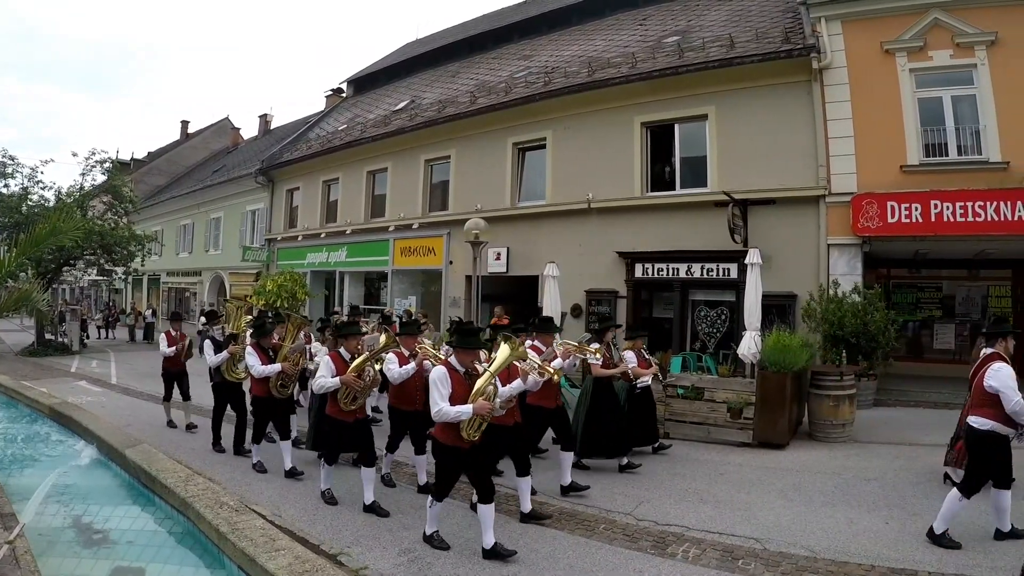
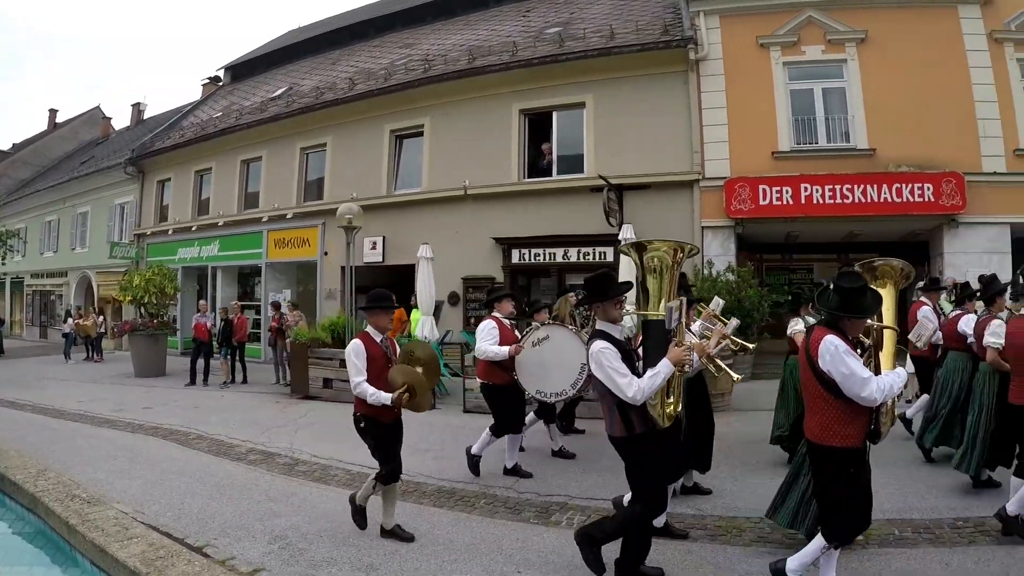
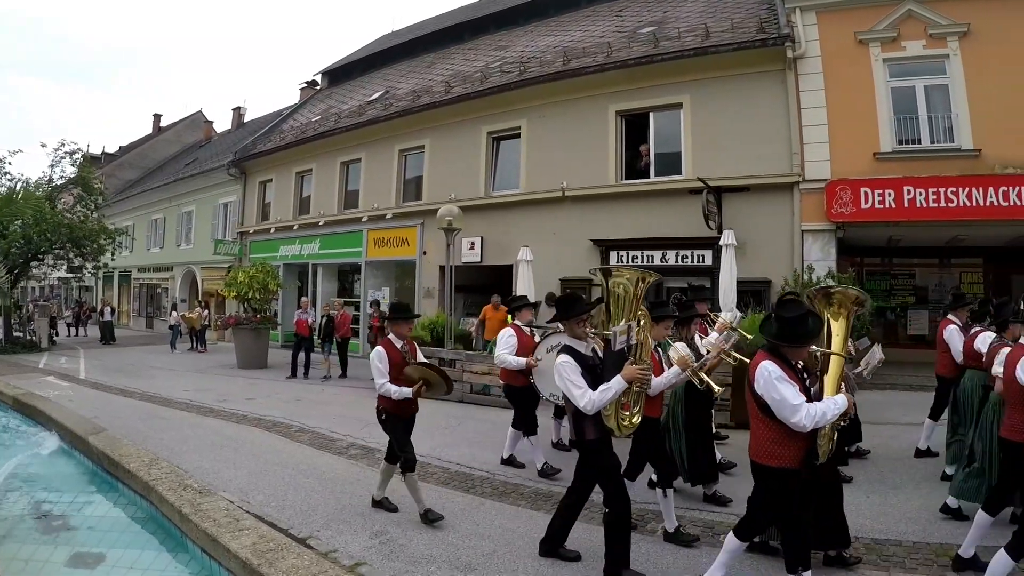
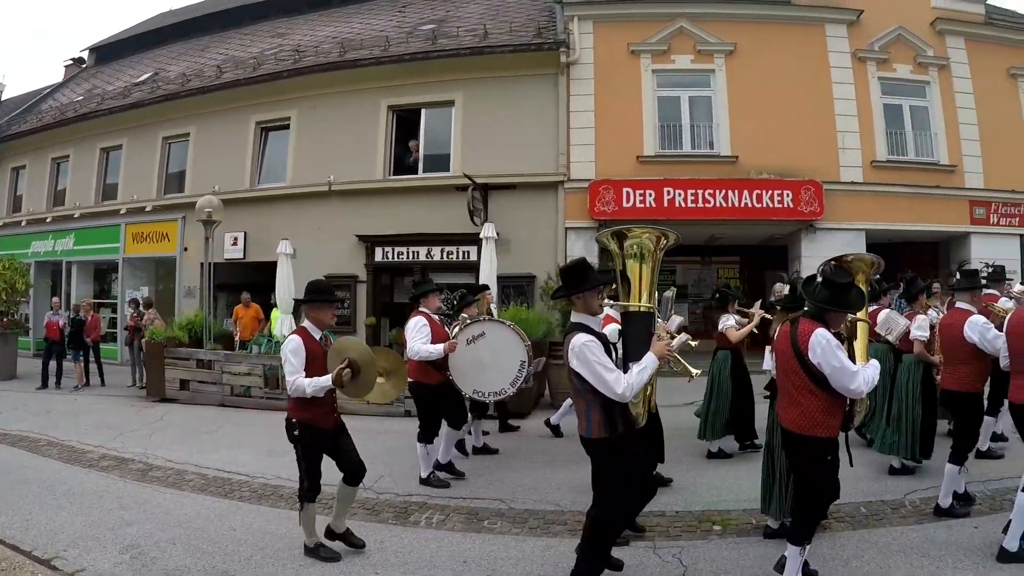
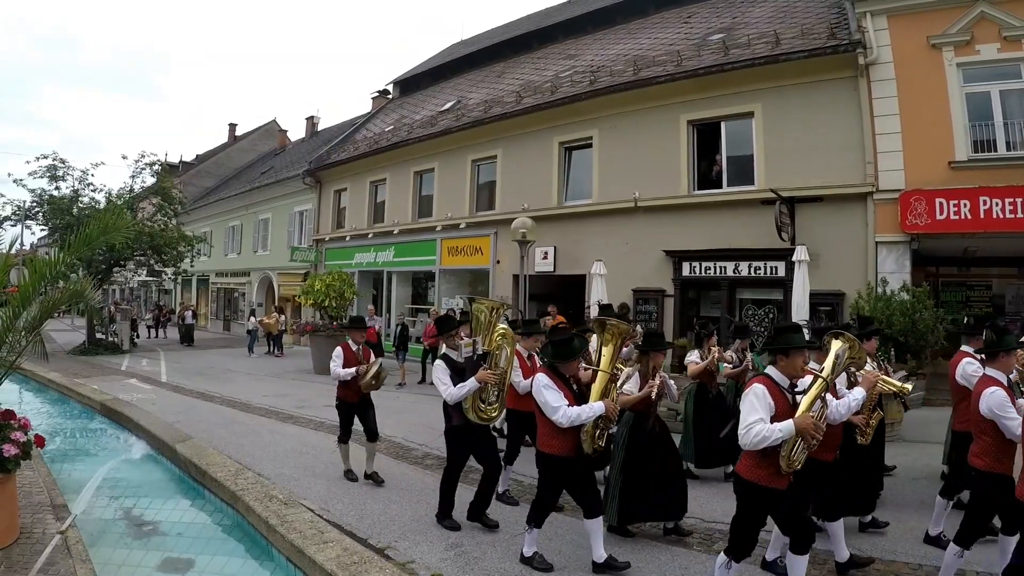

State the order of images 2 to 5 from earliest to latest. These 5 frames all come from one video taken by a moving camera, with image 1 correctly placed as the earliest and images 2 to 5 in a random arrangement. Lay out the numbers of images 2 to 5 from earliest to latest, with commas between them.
5, 3, 2, 4
